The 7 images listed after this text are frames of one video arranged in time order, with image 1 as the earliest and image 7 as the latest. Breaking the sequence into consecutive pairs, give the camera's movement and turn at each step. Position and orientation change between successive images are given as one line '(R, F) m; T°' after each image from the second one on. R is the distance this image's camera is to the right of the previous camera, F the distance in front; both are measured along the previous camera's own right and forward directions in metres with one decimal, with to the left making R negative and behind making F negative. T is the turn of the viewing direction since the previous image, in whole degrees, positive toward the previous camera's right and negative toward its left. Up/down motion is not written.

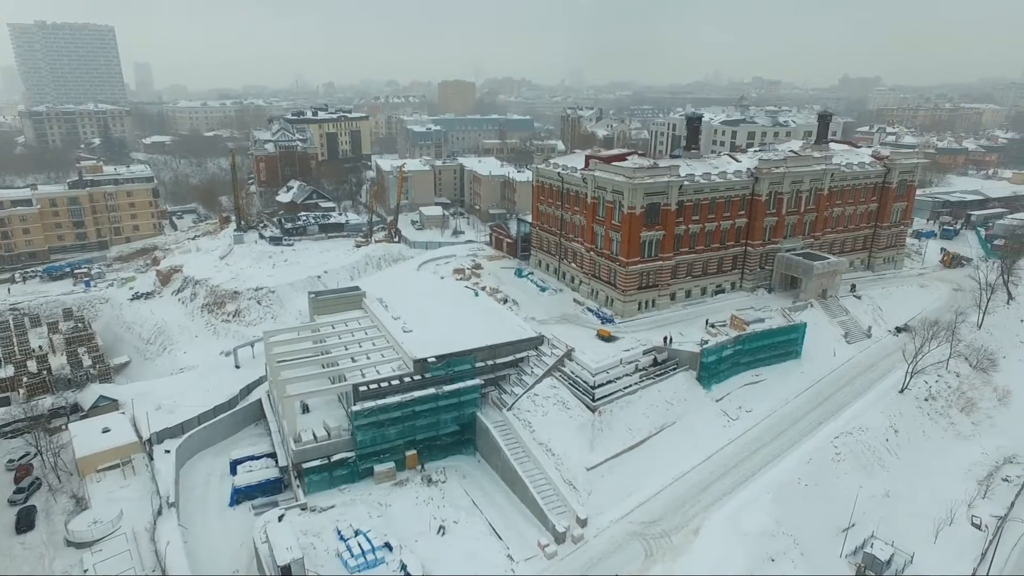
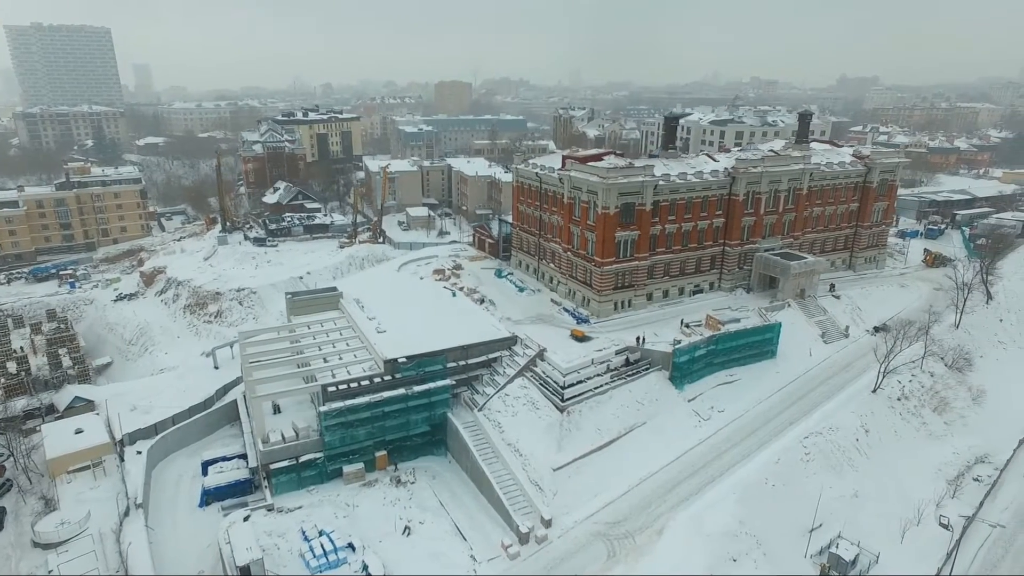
(+2.1, 0.0) m; 0°
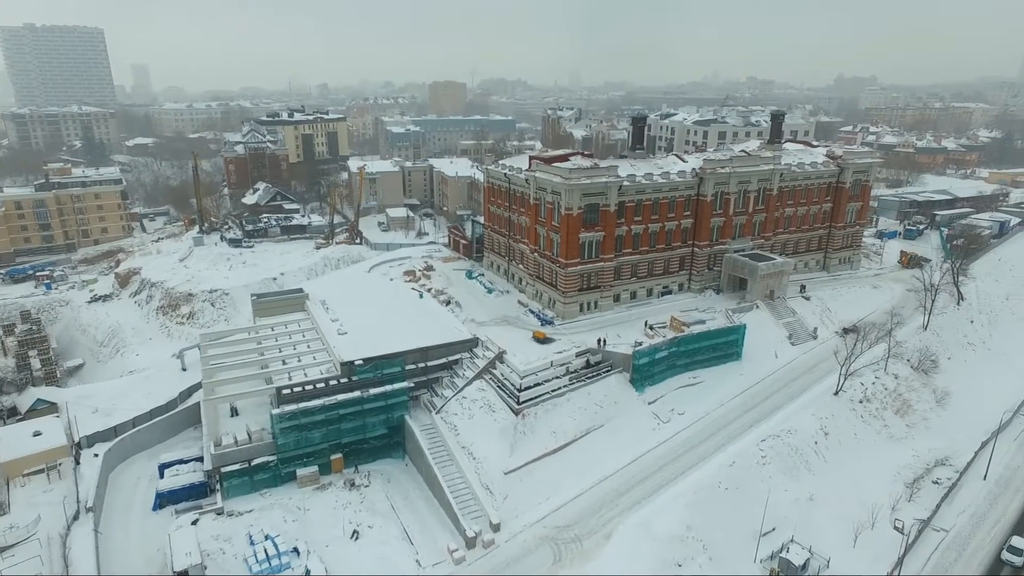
(+3.0, +0.3) m; 0°
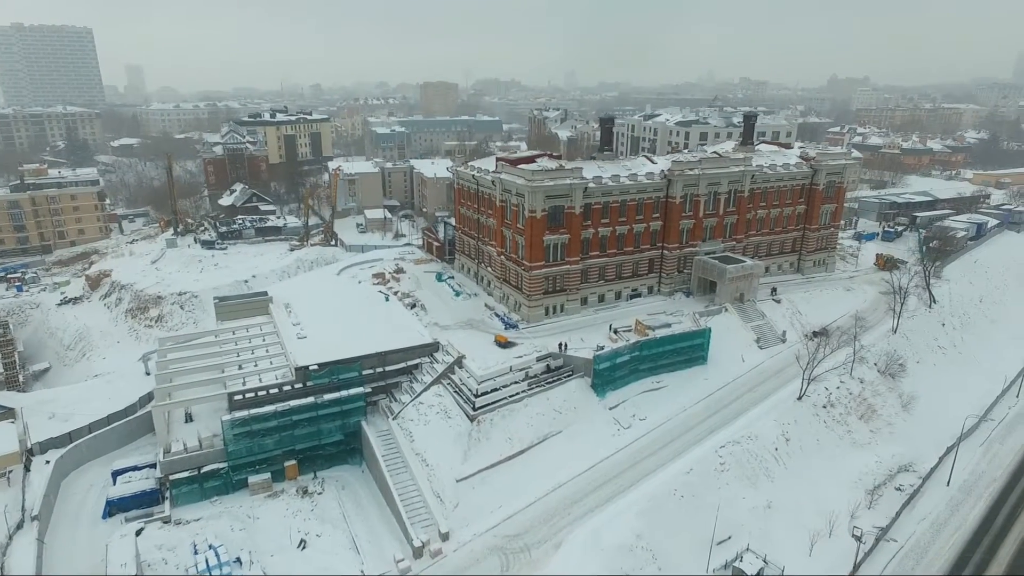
(+2.7, +0.6) m; 0°
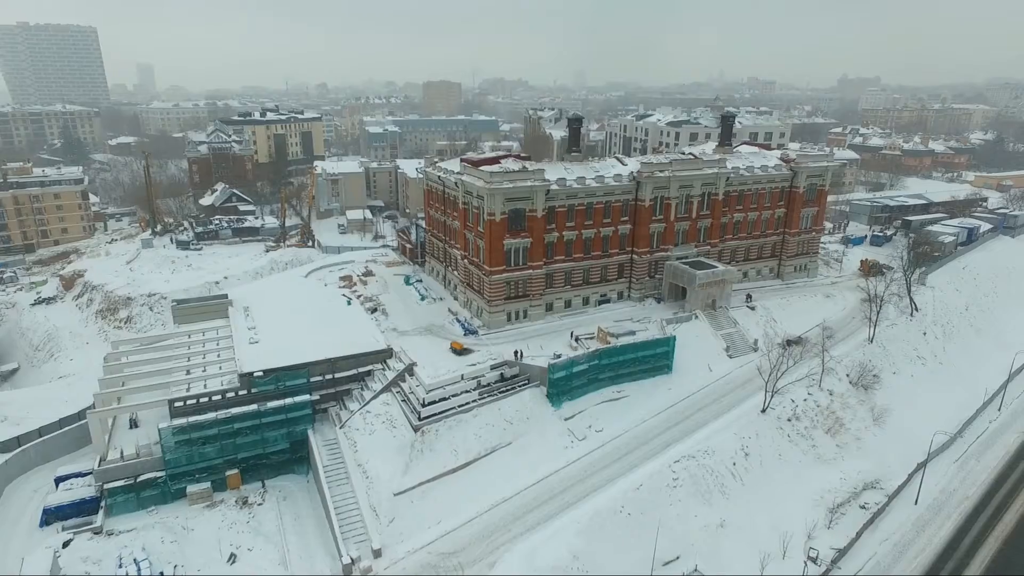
(+4.0, +1.4) m; -1°
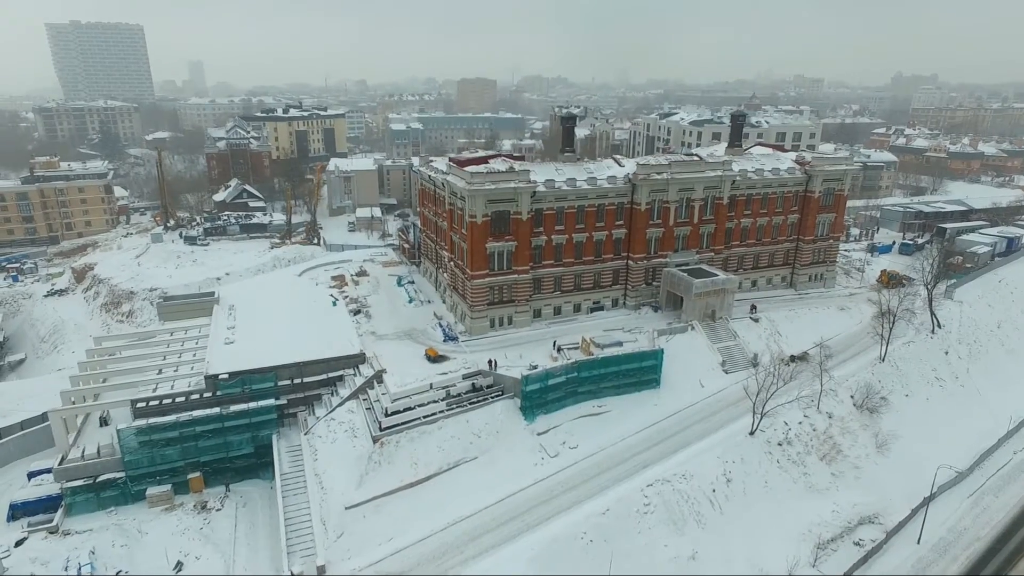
(+4.3, +2.2) m; -4°
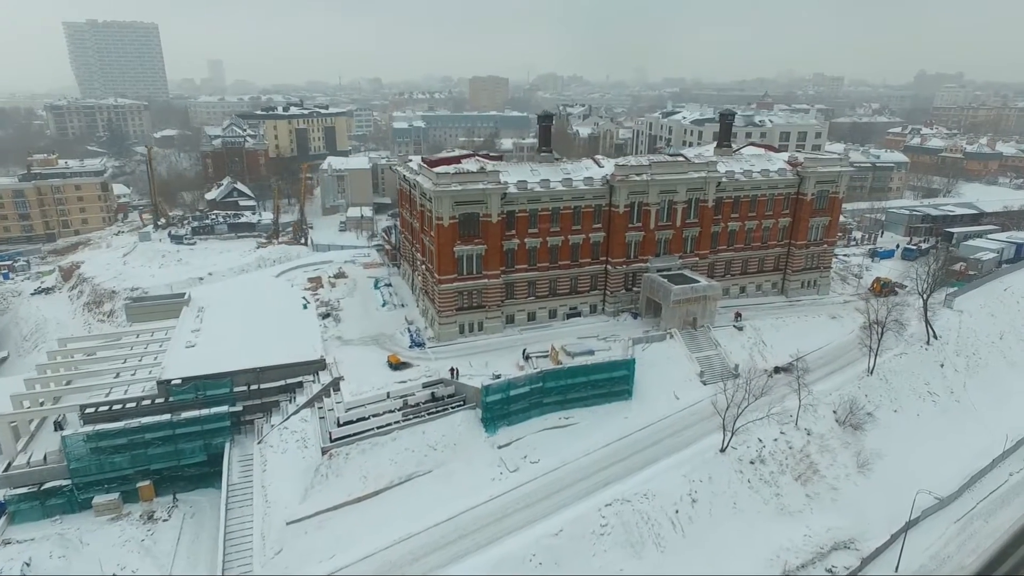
(+3.5, +1.8) m; -2°
